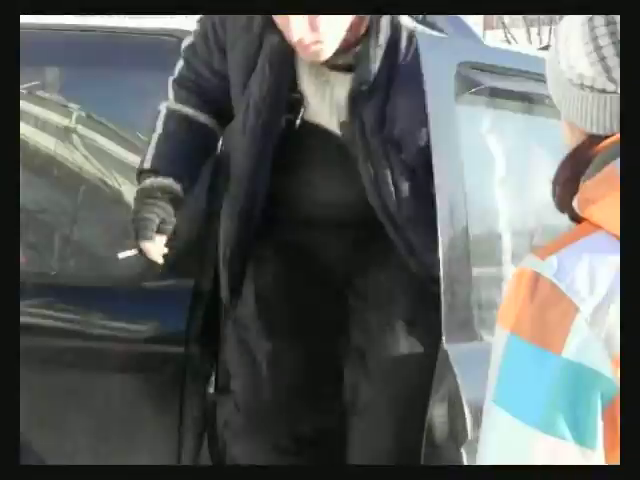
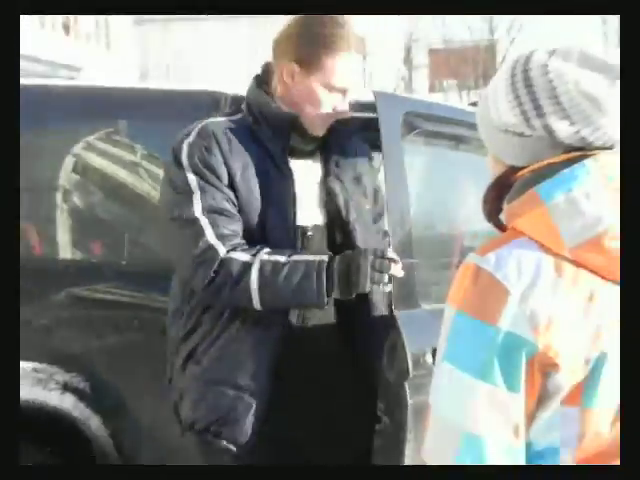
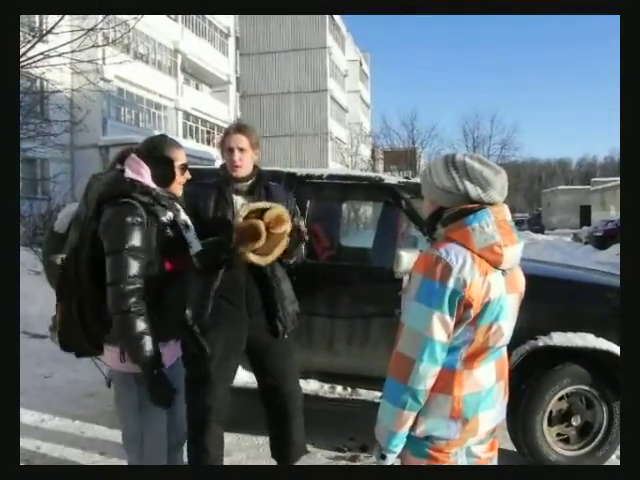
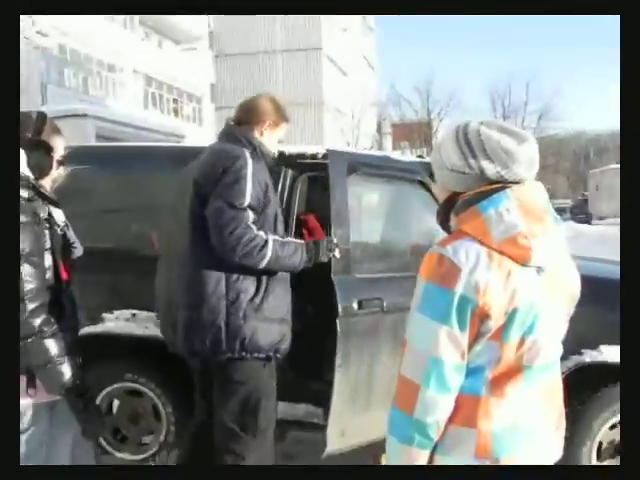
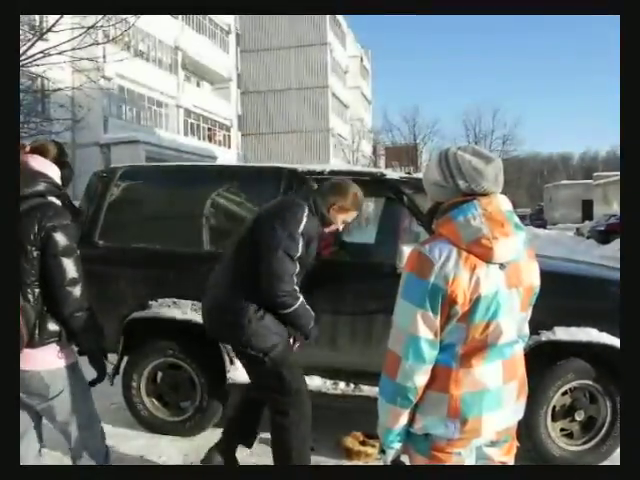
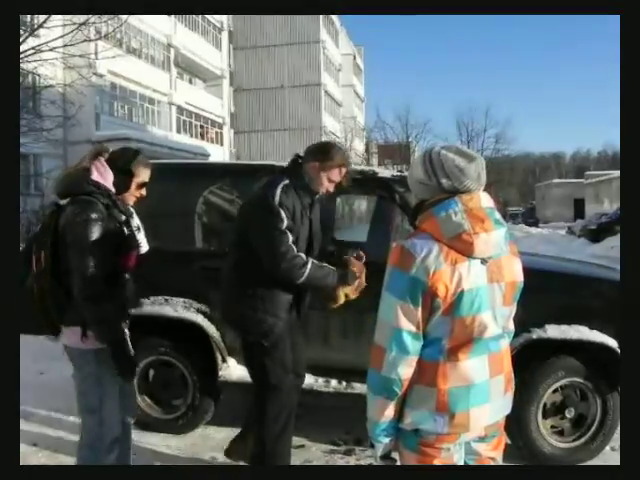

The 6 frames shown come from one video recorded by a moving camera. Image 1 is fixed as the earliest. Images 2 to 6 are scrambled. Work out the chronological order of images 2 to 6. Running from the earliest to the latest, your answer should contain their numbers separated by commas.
2, 4, 5, 6, 3
